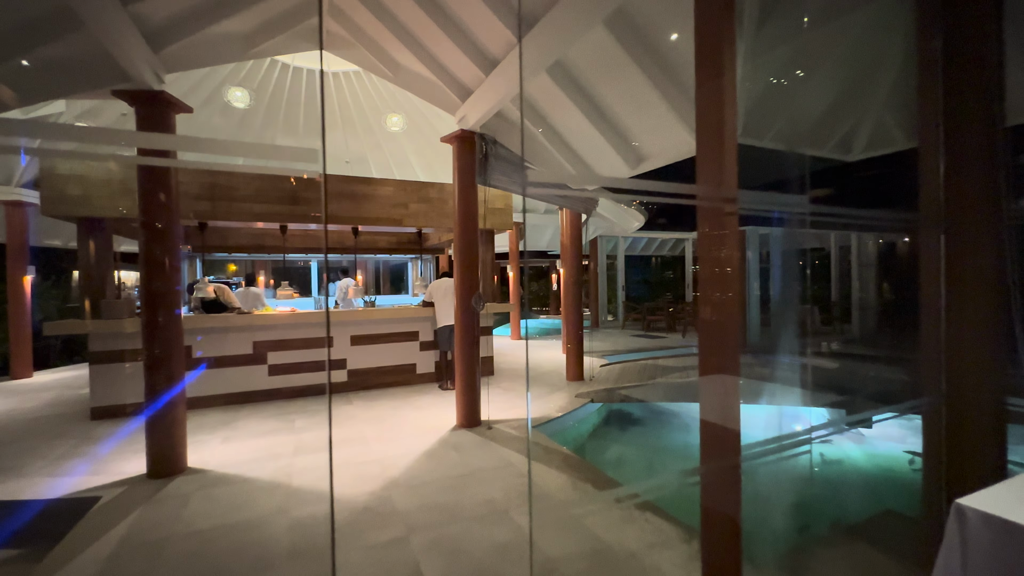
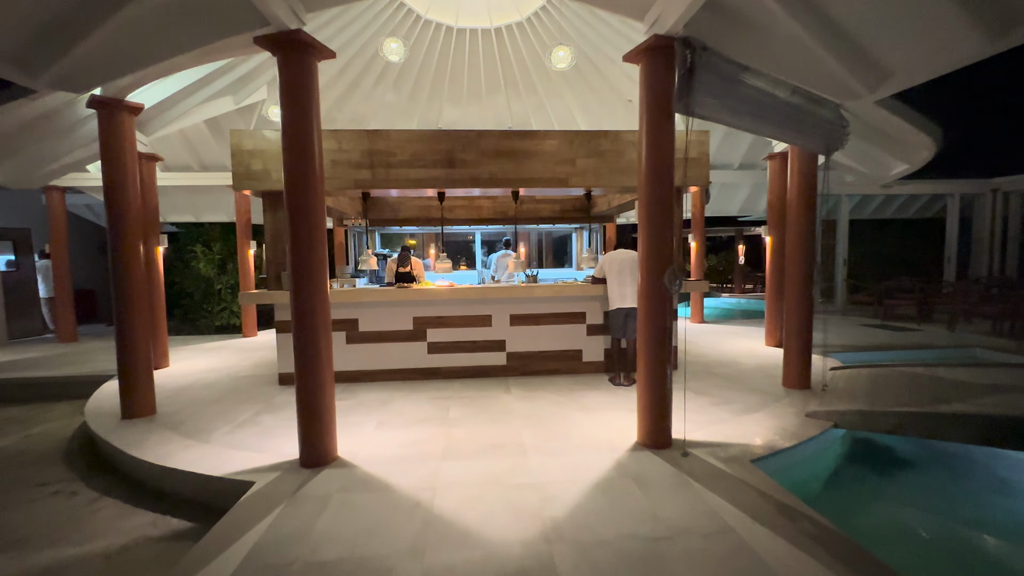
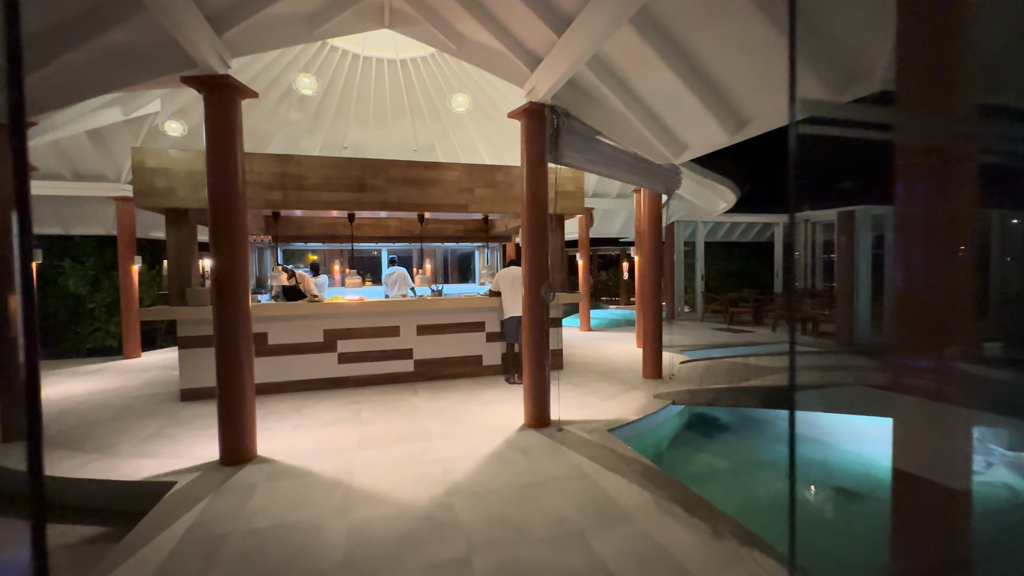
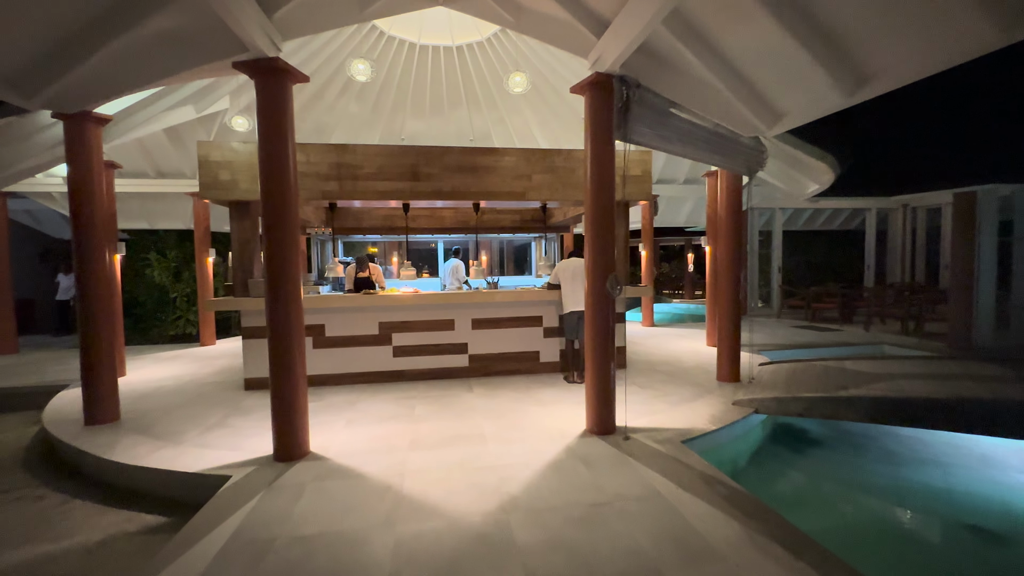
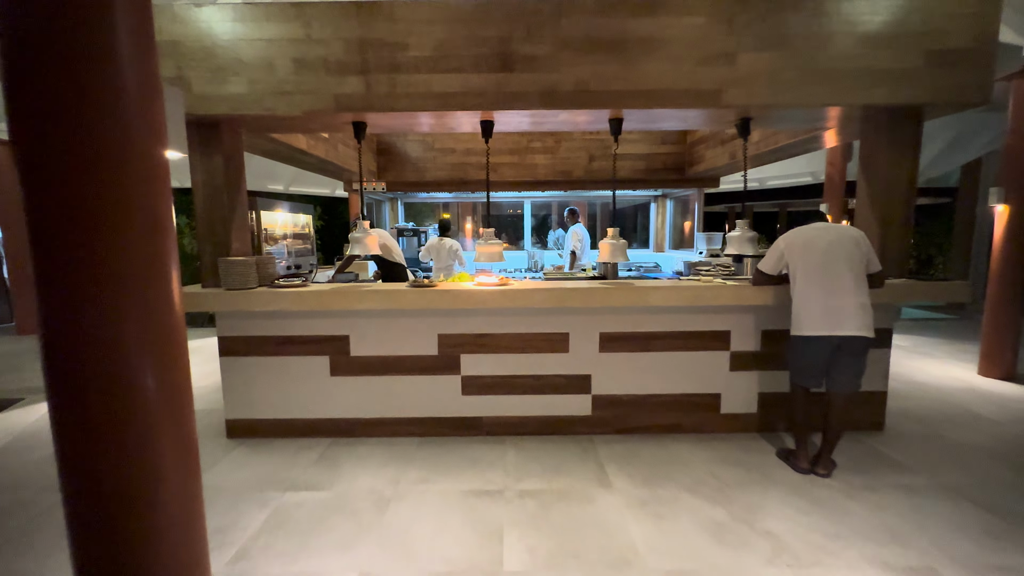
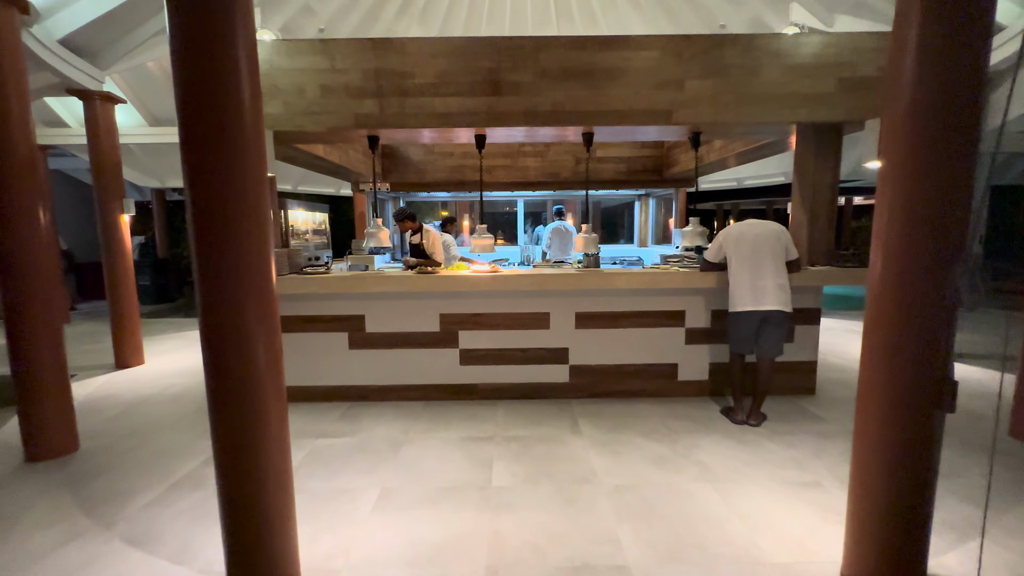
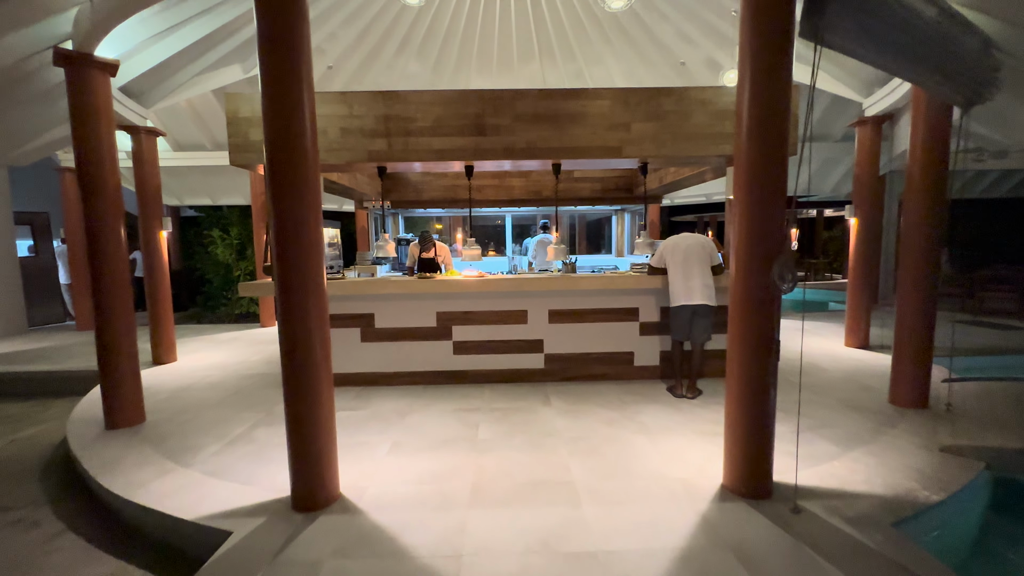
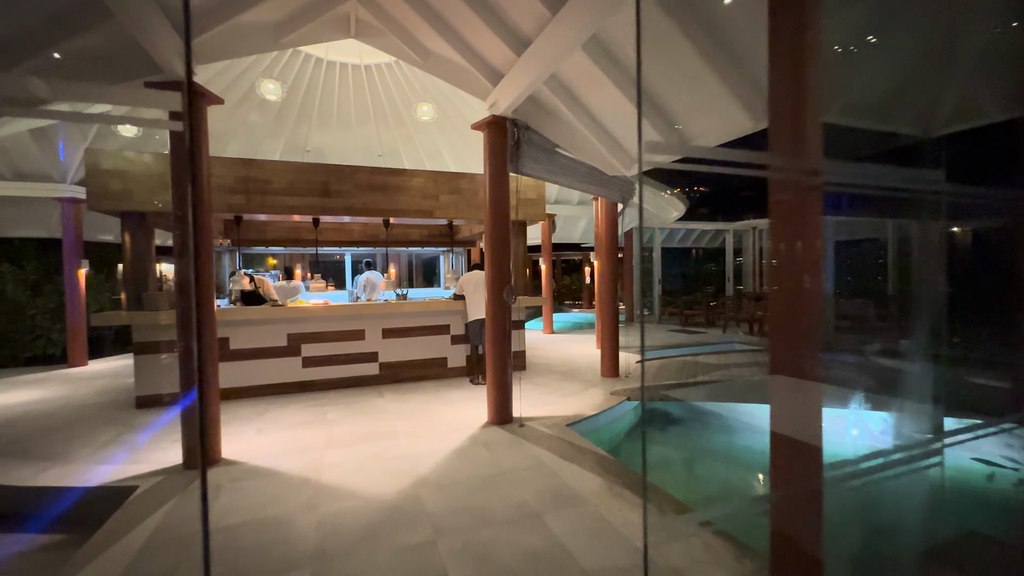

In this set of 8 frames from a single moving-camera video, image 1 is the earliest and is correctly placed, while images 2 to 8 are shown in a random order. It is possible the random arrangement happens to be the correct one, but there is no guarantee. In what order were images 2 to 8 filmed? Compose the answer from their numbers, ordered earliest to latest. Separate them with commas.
8, 3, 4, 2, 7, 6, 5
